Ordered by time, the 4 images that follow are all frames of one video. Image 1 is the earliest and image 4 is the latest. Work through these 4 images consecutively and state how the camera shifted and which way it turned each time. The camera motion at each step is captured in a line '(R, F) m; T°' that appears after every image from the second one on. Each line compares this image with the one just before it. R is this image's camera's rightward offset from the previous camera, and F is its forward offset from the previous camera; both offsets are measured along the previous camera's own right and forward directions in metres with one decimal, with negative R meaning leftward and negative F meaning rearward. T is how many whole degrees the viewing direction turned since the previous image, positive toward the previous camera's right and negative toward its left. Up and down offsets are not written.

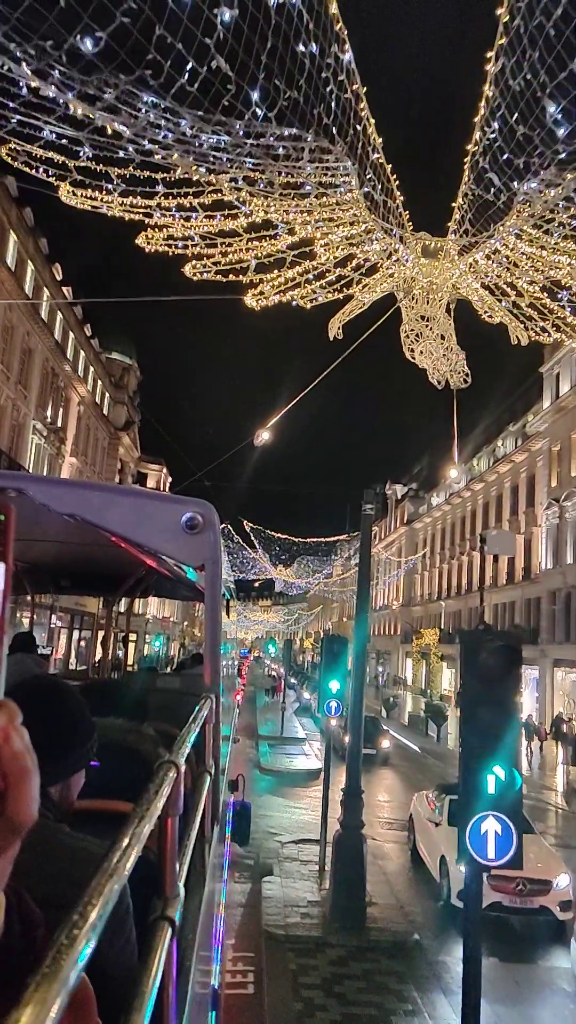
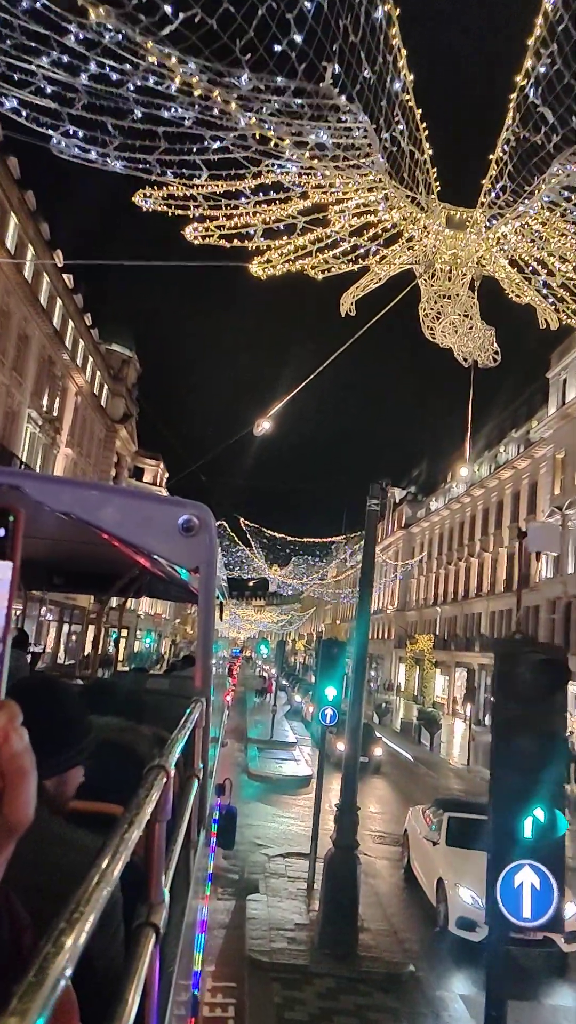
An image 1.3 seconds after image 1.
(0.0, +0.7) m; 0°
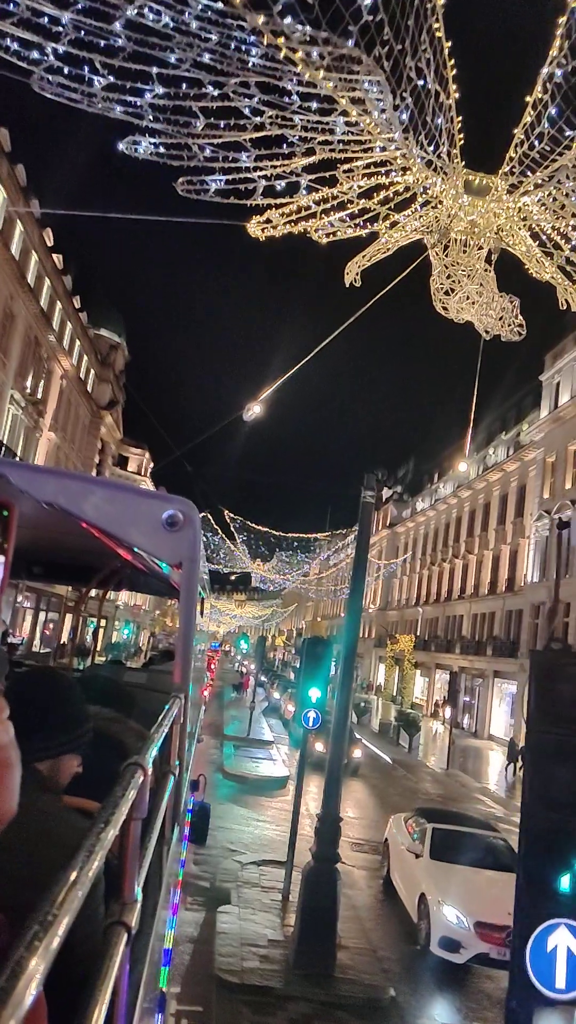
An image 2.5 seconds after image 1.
(-0.1, +0.6) m; +1°
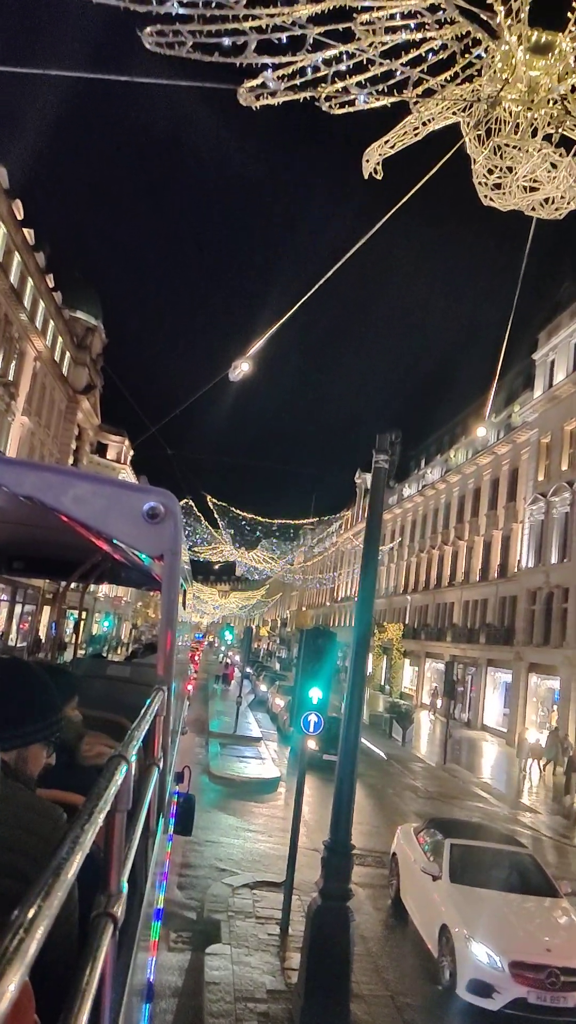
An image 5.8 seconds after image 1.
(-0.1, +1.4) m; +1°
